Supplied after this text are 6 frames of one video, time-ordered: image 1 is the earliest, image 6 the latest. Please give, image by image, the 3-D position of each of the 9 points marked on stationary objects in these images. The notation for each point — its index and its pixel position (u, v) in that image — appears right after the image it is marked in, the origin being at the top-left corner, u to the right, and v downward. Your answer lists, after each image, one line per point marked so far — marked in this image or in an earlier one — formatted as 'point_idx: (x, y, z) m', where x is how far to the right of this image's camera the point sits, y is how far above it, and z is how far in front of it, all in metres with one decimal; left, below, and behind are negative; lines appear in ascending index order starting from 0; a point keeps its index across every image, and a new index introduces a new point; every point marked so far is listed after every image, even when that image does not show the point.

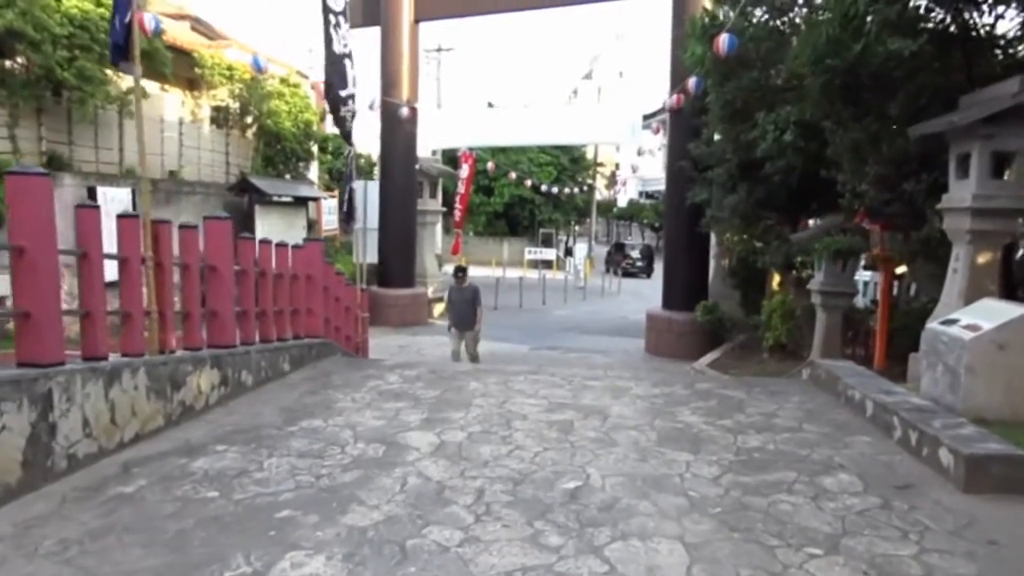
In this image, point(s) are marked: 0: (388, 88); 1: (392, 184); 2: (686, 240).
0: (-2.7, +4.4, +16.5) m
1: (-2.7, +2.3, +16.8) m
2: (+3.2, +0.9, +14.0) m
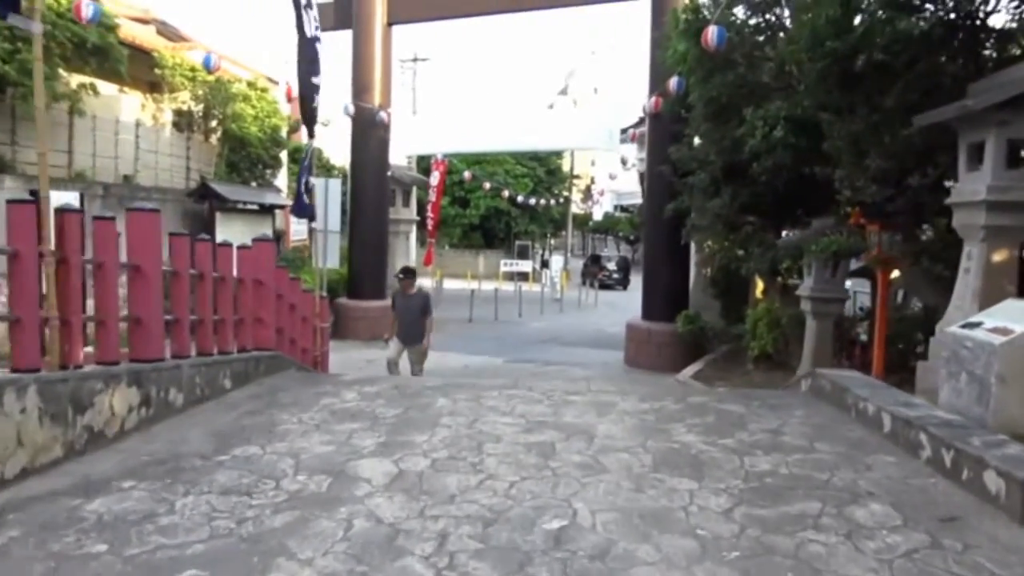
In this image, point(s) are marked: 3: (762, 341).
0: (-3.2, +4.1, +15.9) m
1: (-3.2, +2.1, +16.1) m
2: (+2.8, +0.7, +13.5) m
3: (+3.7, -0.8, +11.0) m
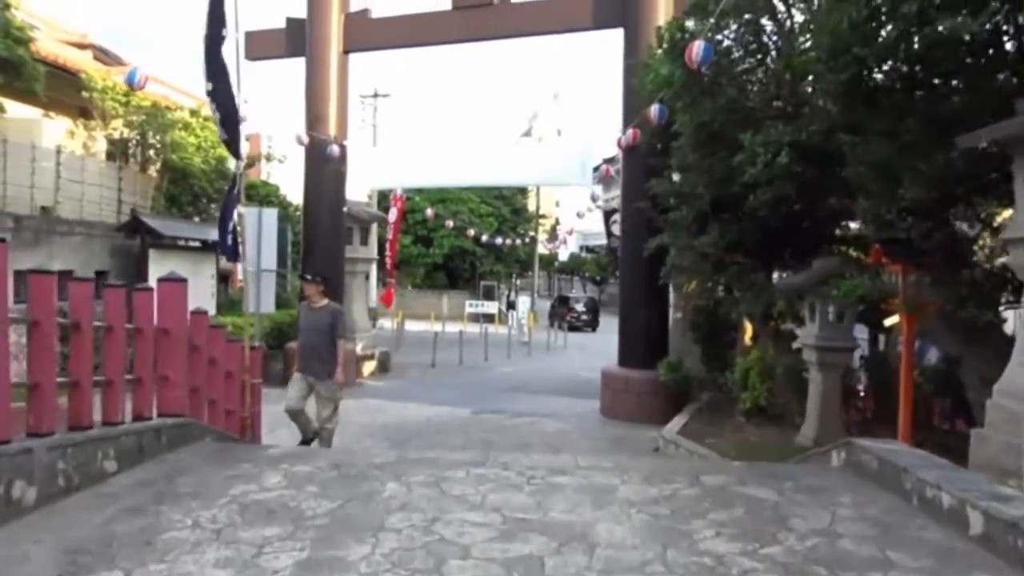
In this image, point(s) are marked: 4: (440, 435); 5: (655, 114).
0: (-3.9, +3.3, +14.9) m
1: (-3.9, +1.2, +15.0) m
2: (+2.2, 0.0, +12.6) m
3: (+3.3, -1.4, +10.0) m
4: (-0.9, -2.0, +10.2) m
5: (+1.8, +2.2, +9.4) m
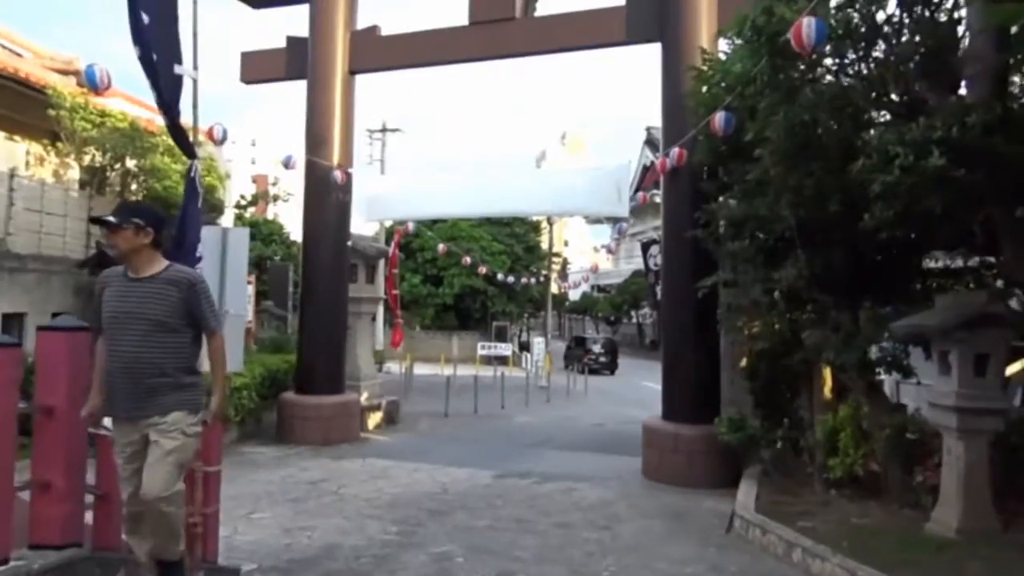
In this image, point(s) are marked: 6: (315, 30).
0: (-3.5, +2.5, +13.4) m
1: (-3.5, +0.4, +13.4) m
2: (+2.6, -0.6, +10.9) m
3: (+3.7, -1.9, +8.2) m
4: (-0.5, -2.5, +8.4) m
5: (+2.2, +1.7, +7.7) m
6: (-3.5, +4.6, +13.4) m
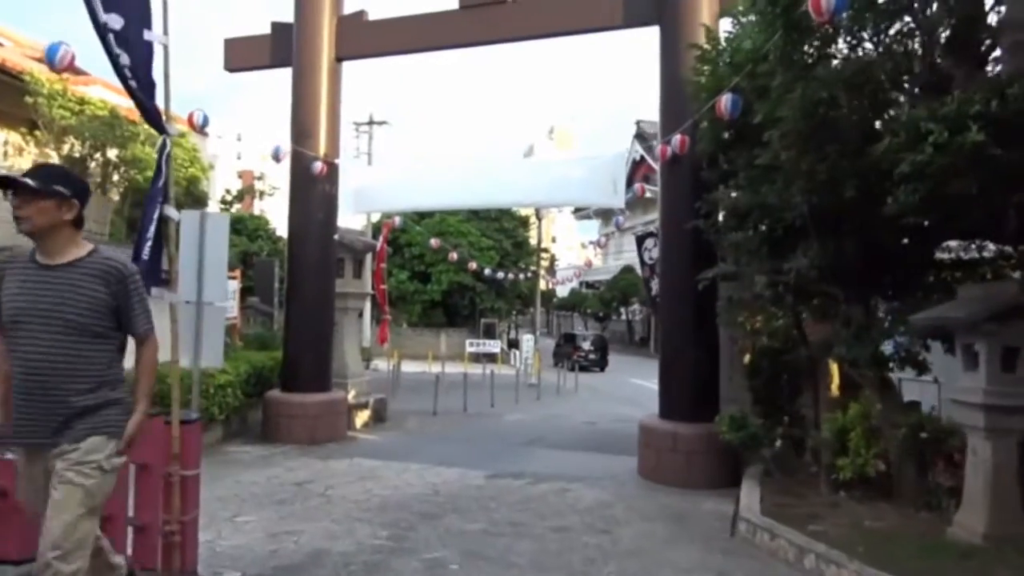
0: (-3.6, +2.6, +12.9) m
1: (-3.6, +0.5, +12.9) m
2: (+2.5, -0.6, +10.6) m
3: (+3.6, -1.8, +7.9) m
4: (-0.6, -2.4, +8.0) m
5: (+2.1, +1.8, +7.4) m
6: (-3.6, +4.7, +13.0) m
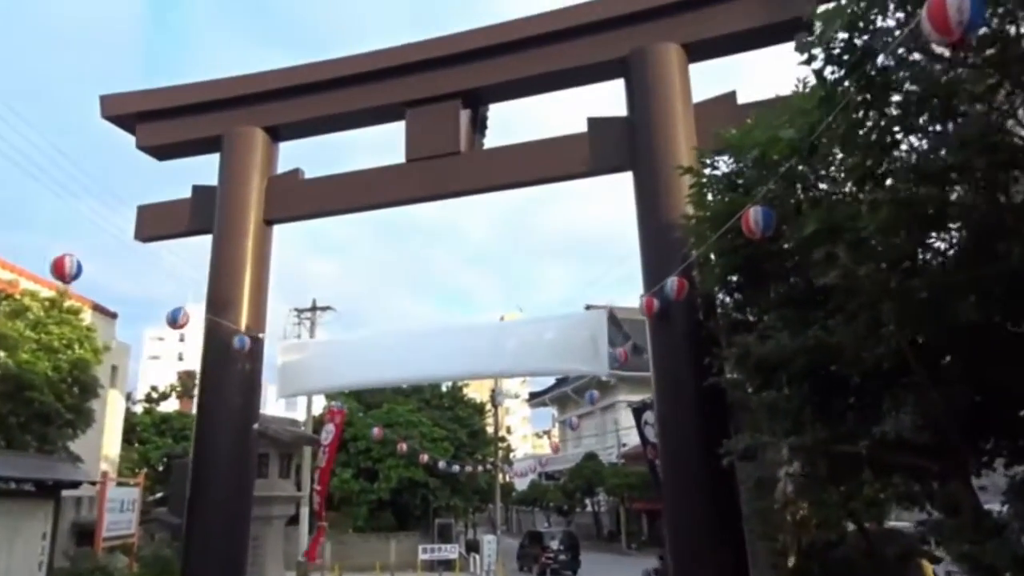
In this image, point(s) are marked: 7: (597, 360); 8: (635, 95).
0: (-4.2, -0.3, +10.8) m
1: (-4.1, -2.3, +10.3) m
2: (+2.2, -2.5, +8.1) m
3: (+3.5, -3.0, +5.3) m
4: (-0.7, -3.8, +5.0) m
5: (+1.9, +0.5, +5.7) m
6: (-4.3, +1.8, +11.3) m
7: (+1.2, -1.0, +10.3) m
8: (+1.6, +2.5, +9.7) m
